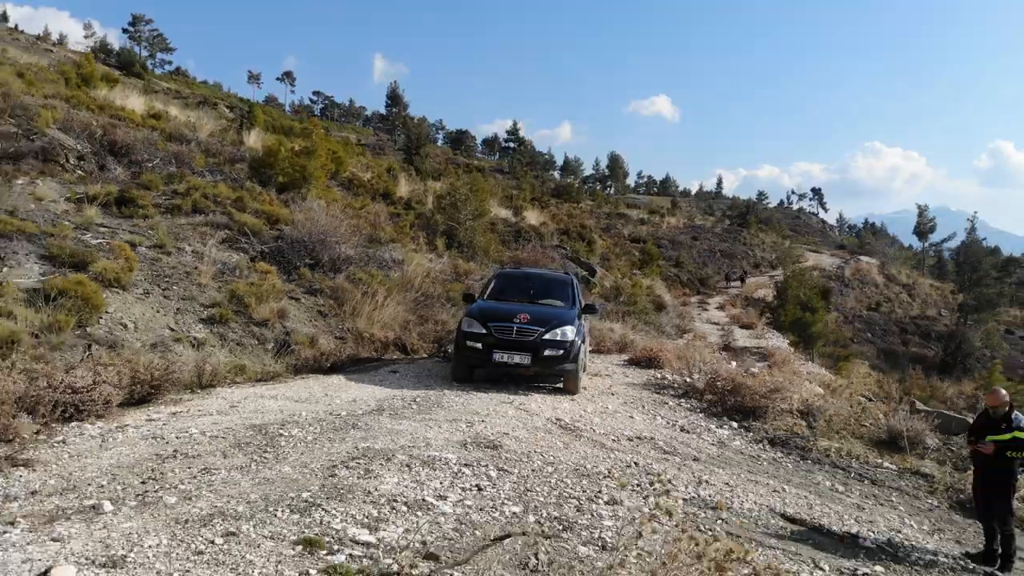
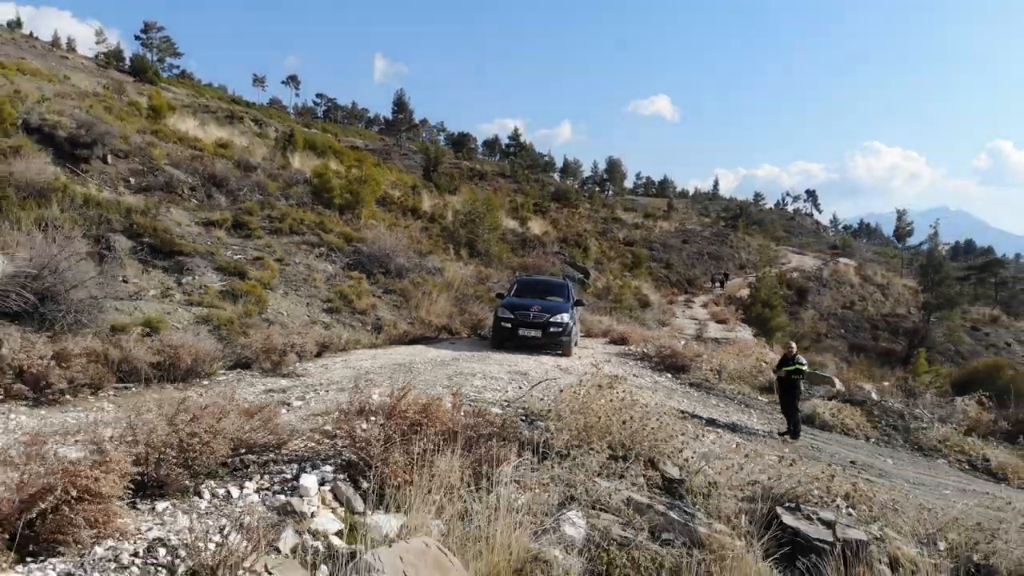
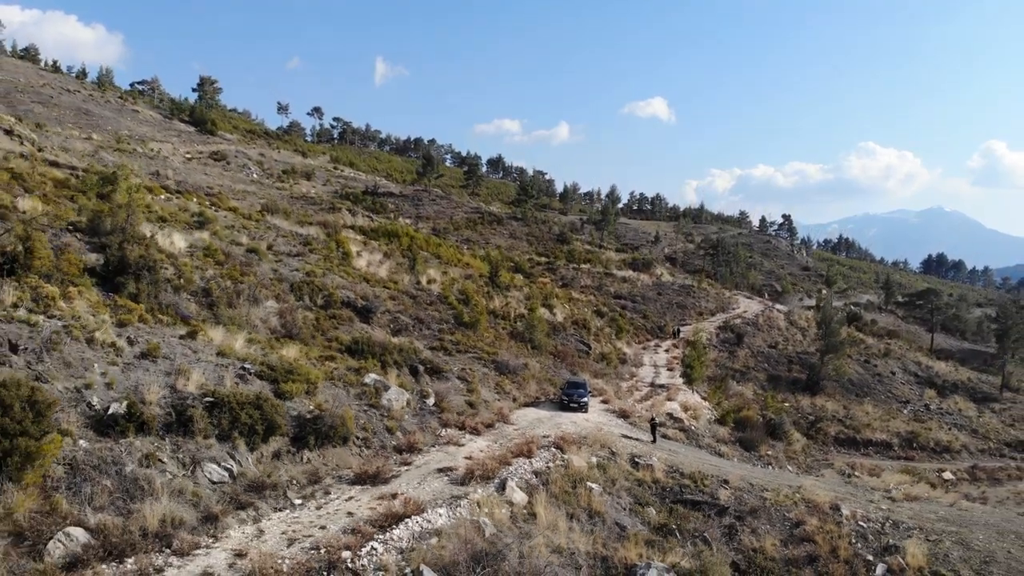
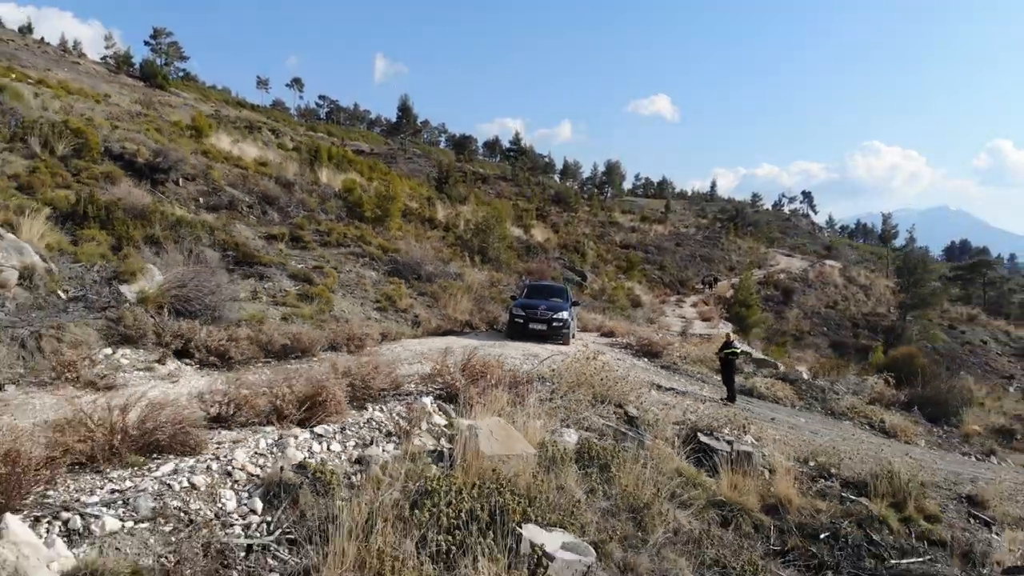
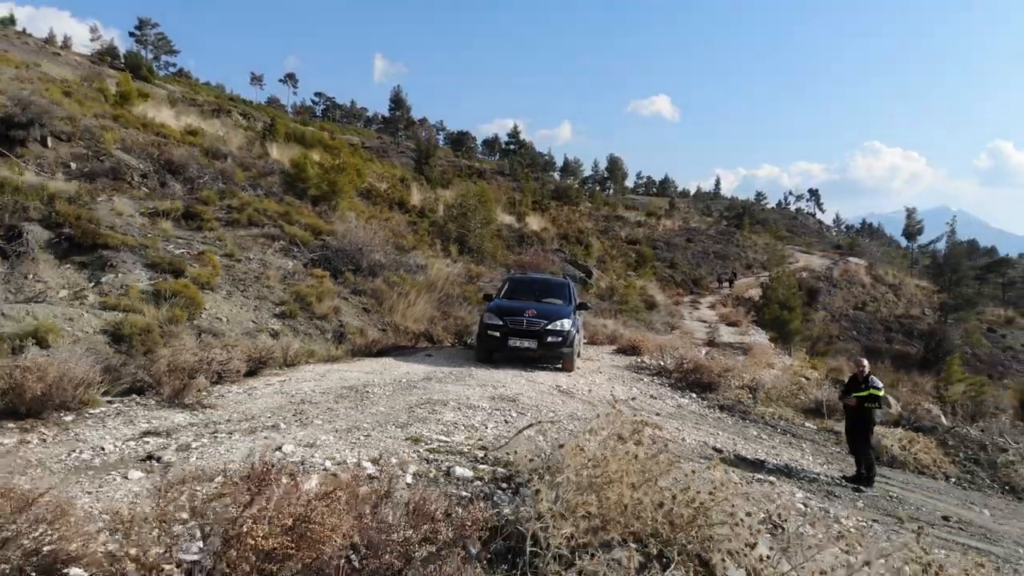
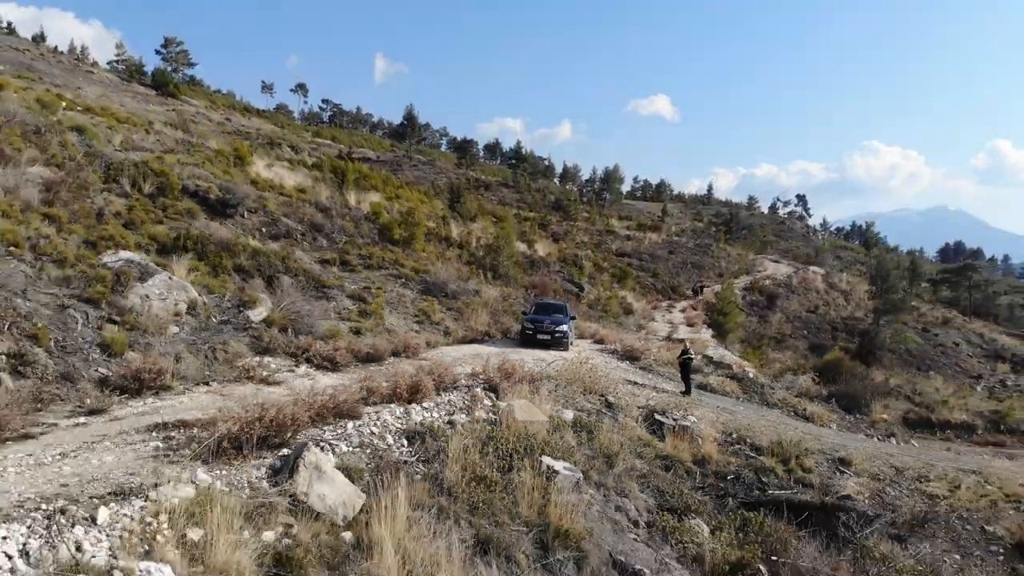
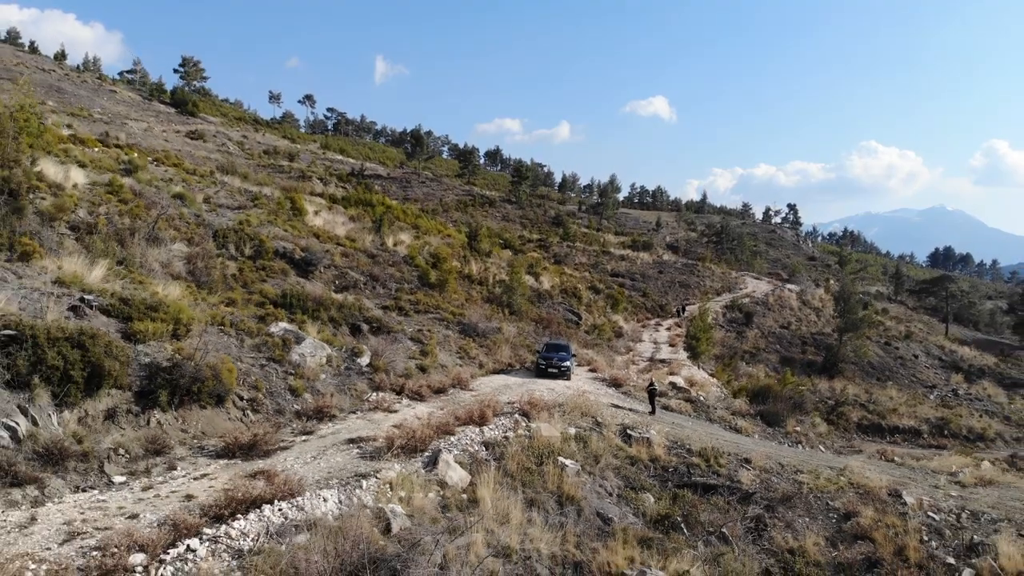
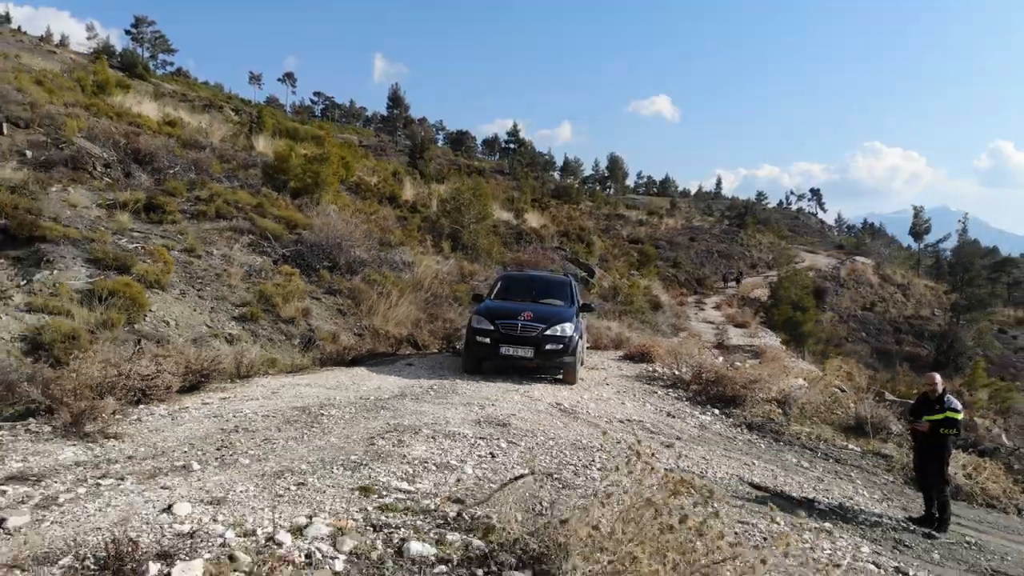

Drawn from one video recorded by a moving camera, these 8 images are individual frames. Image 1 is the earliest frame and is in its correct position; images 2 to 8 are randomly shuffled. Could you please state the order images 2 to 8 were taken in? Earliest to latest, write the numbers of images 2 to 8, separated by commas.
8, 5, 2, 4, 6, 7, 3
